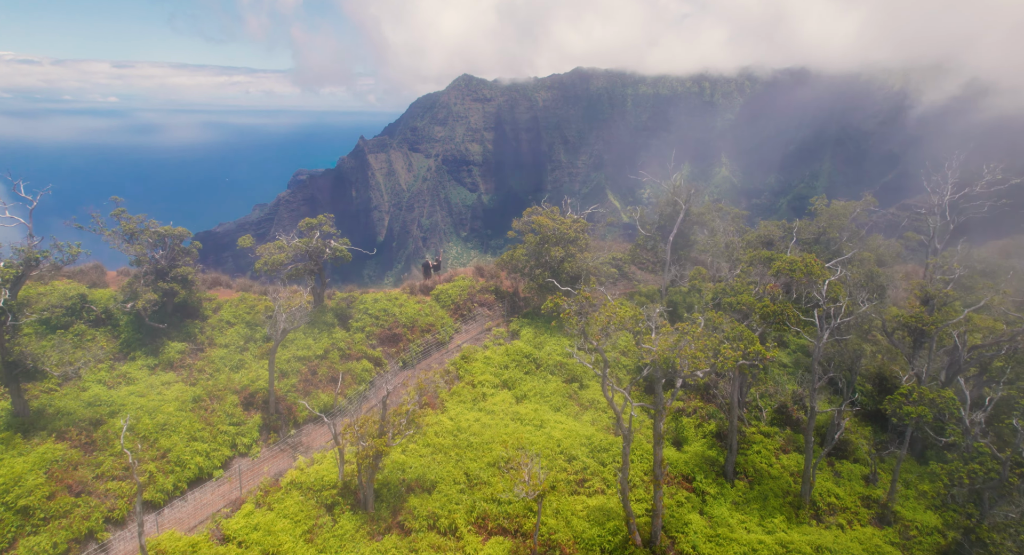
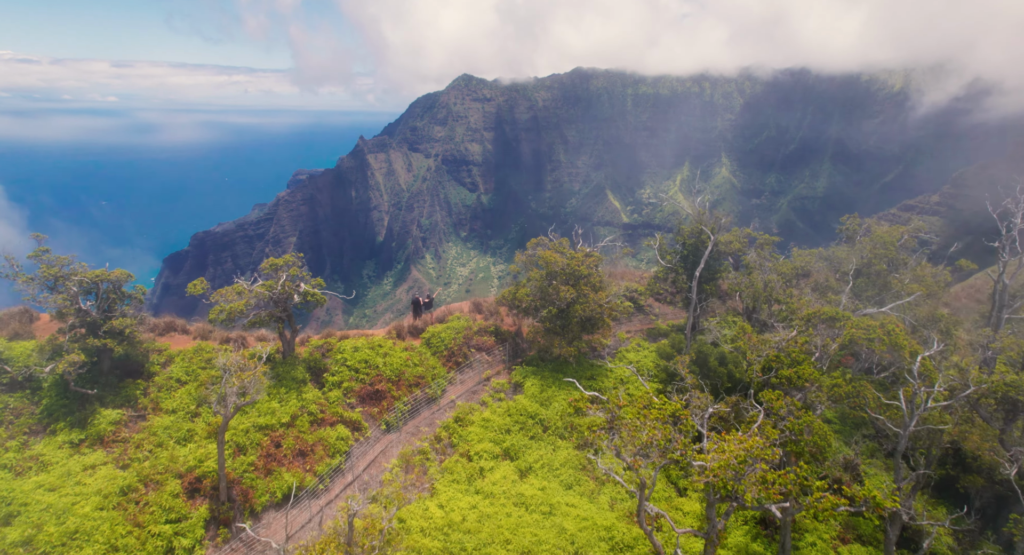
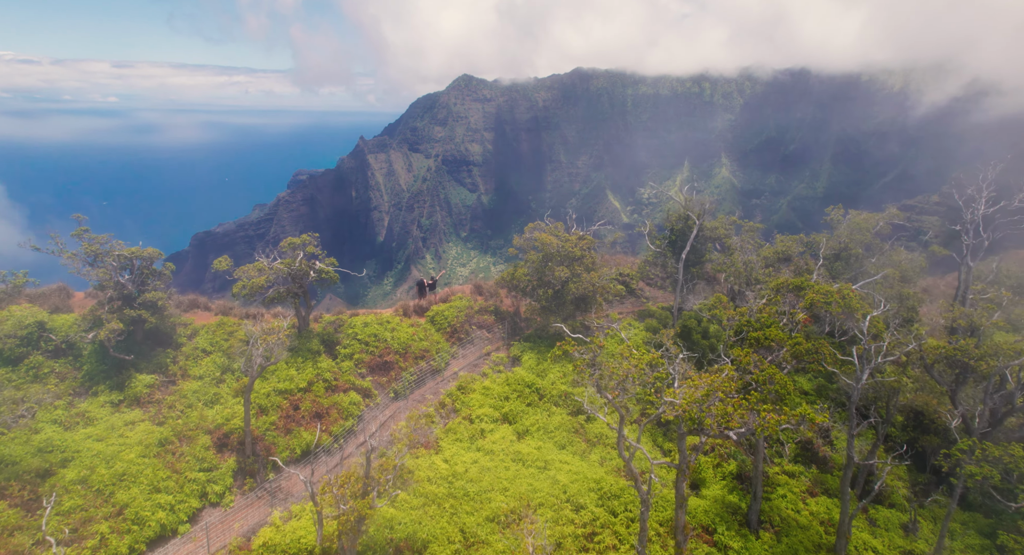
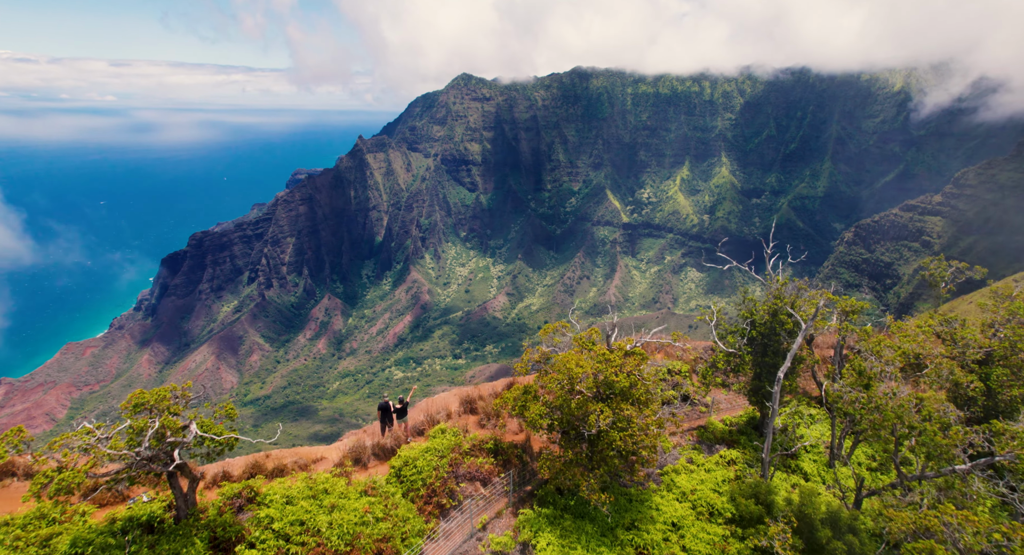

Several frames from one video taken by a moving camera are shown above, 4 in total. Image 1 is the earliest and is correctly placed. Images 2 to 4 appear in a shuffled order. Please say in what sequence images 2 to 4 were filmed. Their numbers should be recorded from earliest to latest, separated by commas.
3, 2, 4
